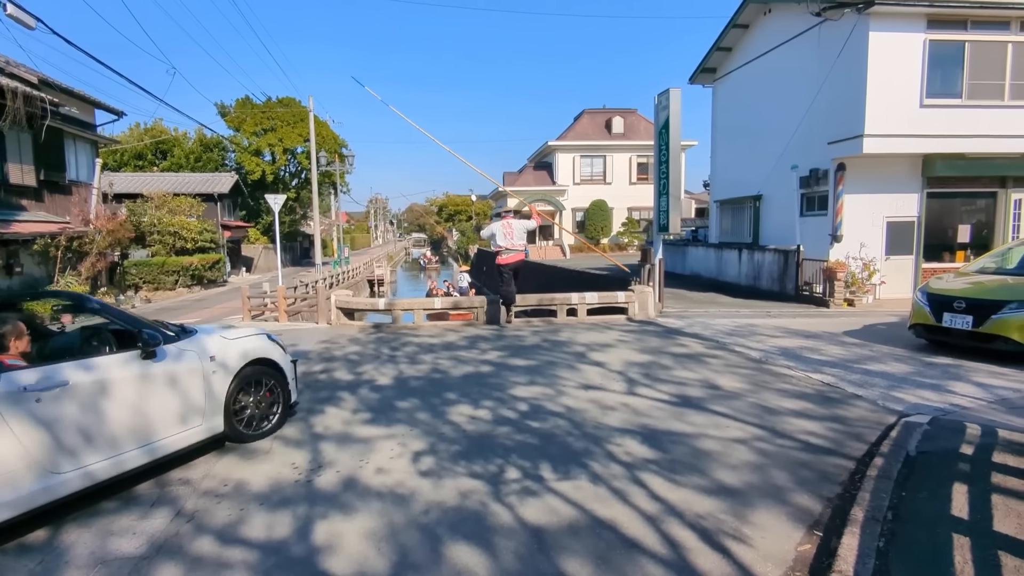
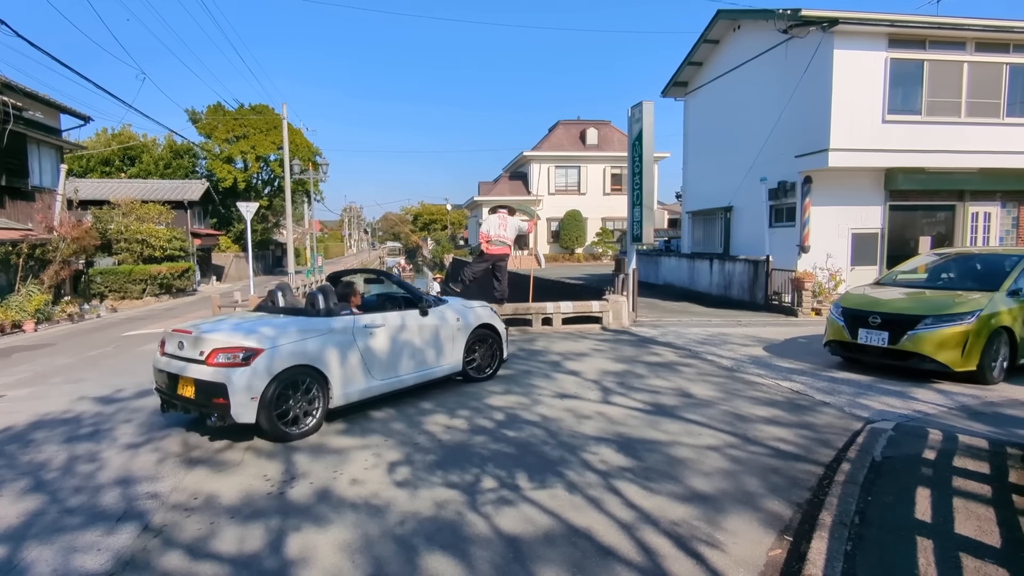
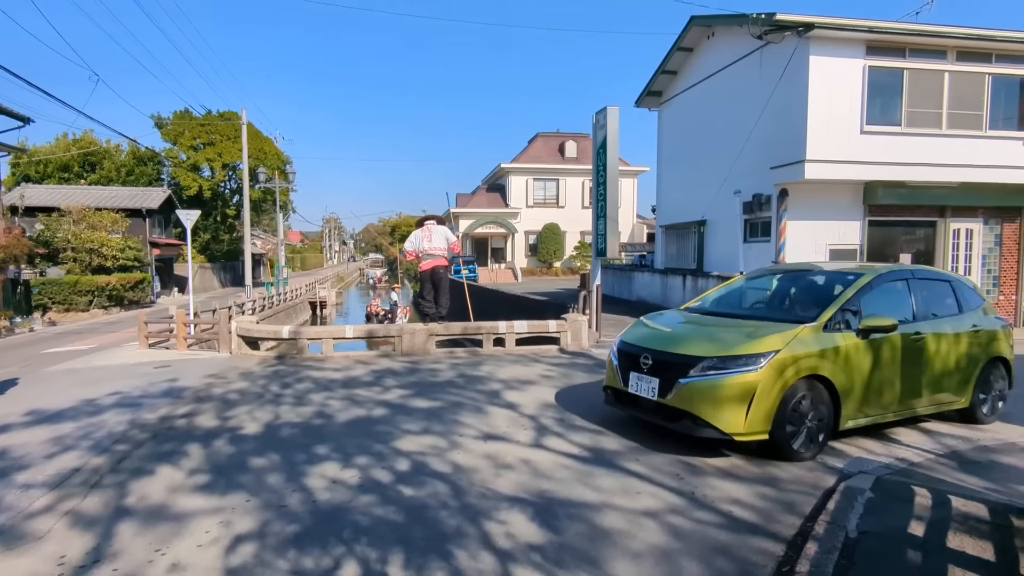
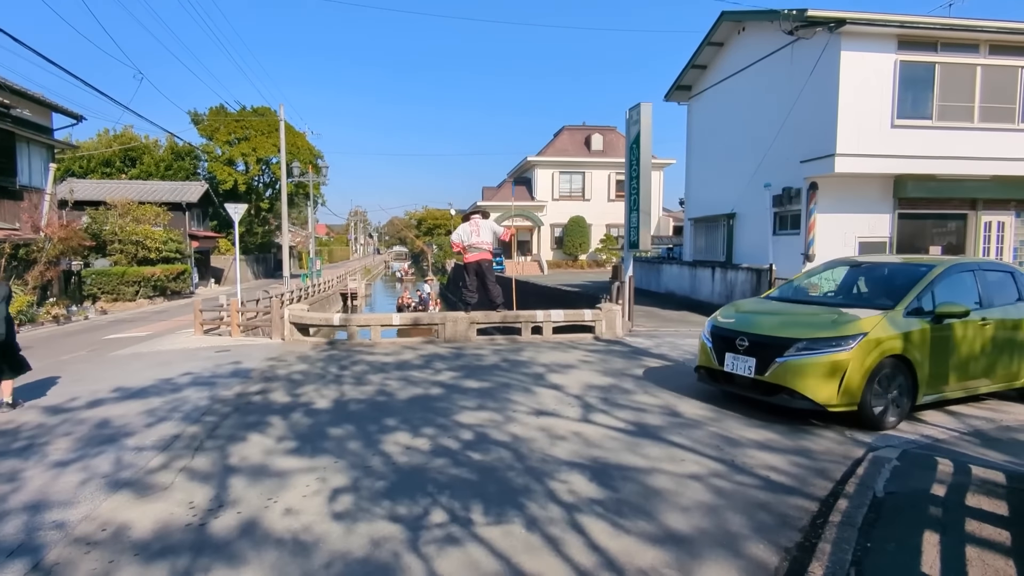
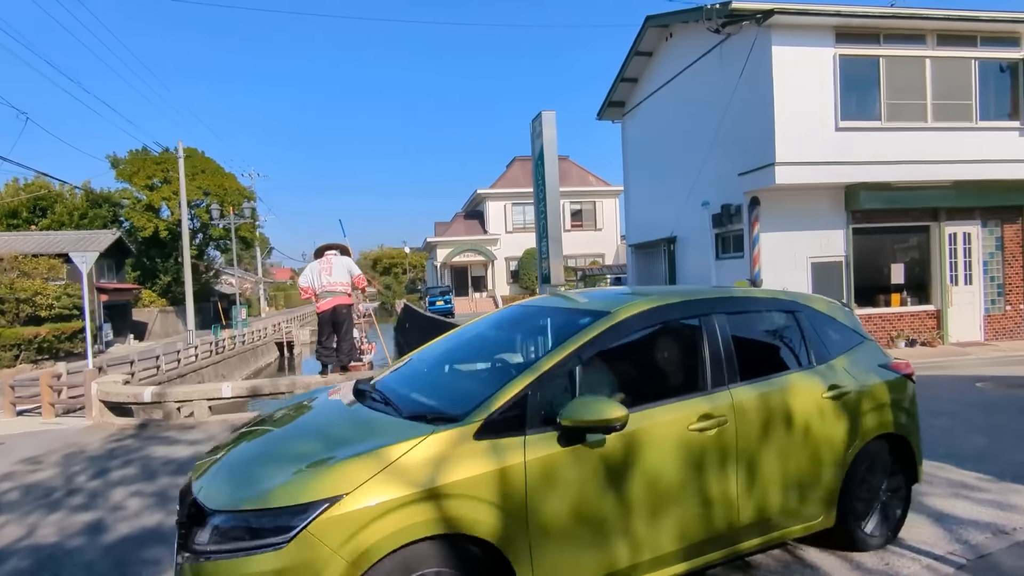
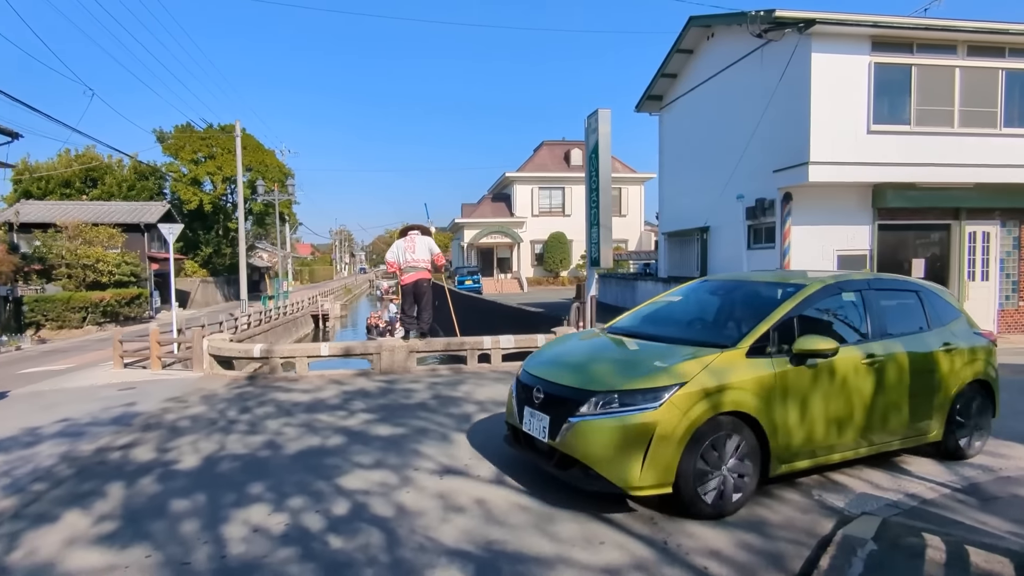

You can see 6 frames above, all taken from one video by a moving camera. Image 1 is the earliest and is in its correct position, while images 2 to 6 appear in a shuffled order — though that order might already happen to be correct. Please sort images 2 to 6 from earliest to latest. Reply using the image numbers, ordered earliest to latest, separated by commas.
2, 4, 3, 6, 5
